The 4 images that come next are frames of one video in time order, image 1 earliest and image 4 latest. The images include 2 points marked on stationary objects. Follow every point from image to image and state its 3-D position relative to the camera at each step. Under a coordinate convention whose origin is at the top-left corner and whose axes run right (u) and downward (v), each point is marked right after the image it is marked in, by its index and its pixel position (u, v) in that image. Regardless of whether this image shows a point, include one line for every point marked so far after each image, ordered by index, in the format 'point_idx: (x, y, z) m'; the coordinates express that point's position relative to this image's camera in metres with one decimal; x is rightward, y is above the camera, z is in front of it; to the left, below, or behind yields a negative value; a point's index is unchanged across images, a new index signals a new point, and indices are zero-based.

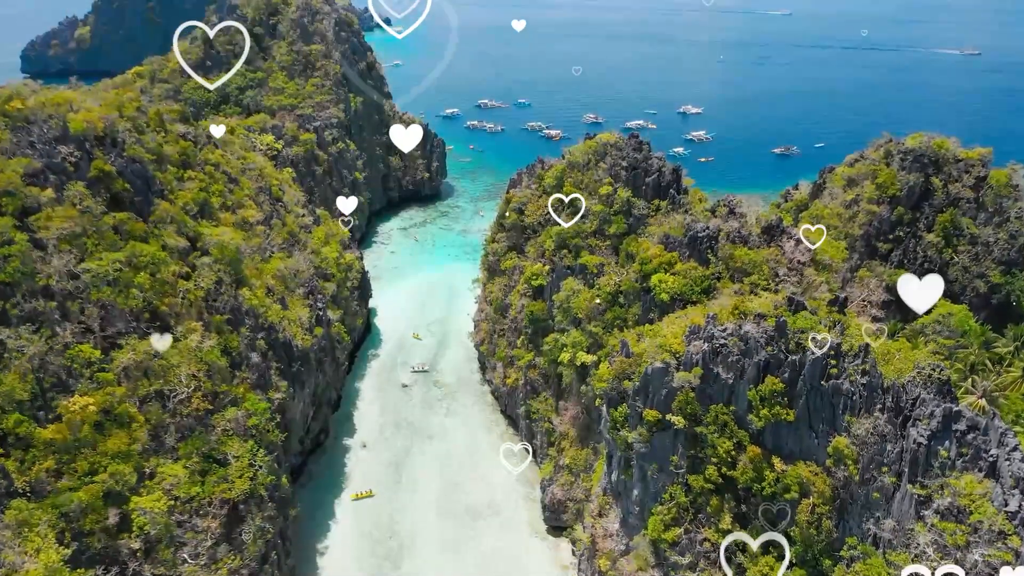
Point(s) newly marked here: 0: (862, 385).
0: (+10.7, -3.1, +19.4) m
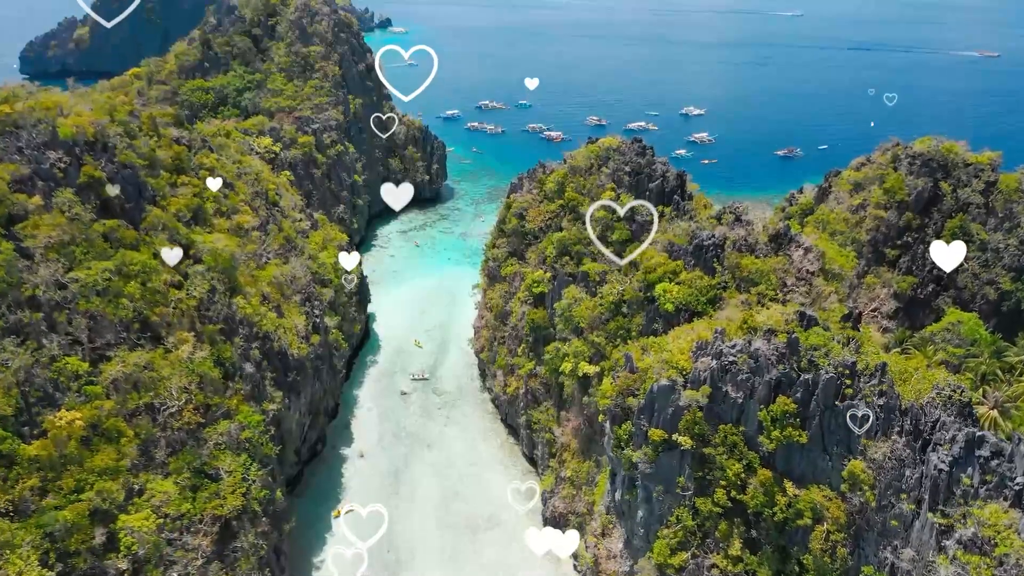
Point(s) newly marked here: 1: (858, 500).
0: (+10.7, -3.5, +18.7) m
1: (+9.9, -6.1, +18.4) m
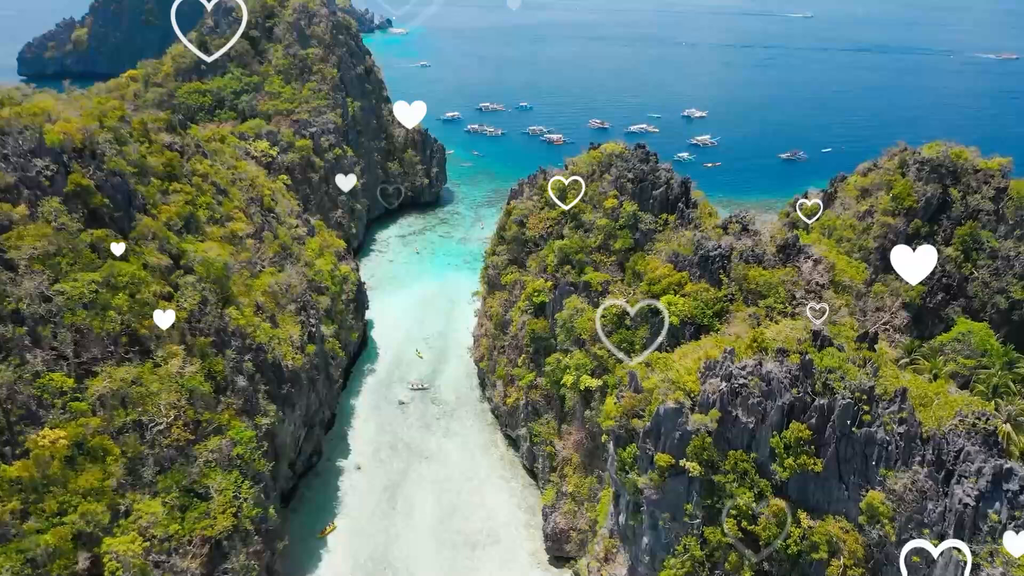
0: (+10.7, -4.0, +17.9) m
1: (+9.9, -6.6, +17.6) m
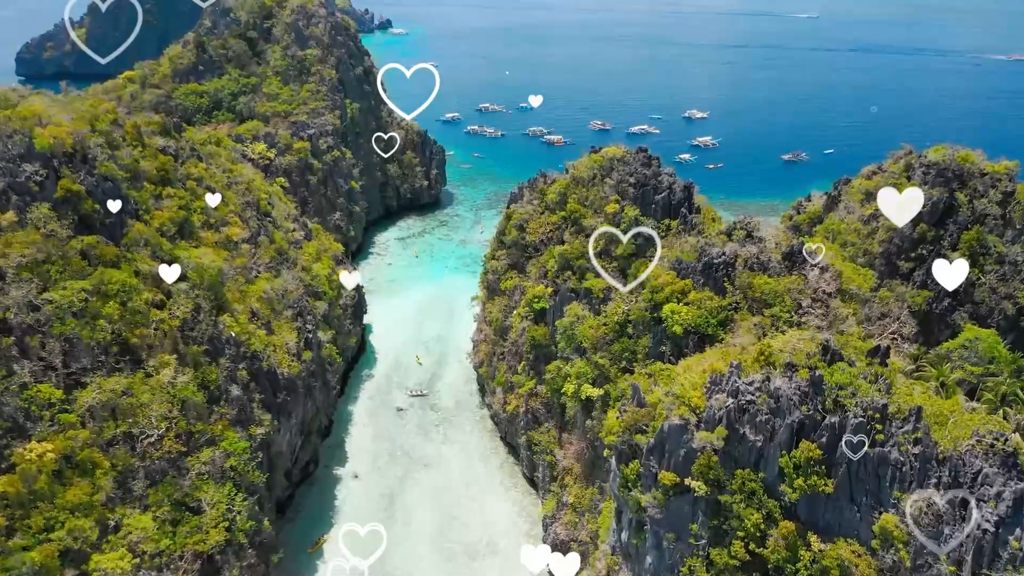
0: (+10.6, -4.3, +17.4) m
1: (+9.8, -6.9, +17.1) m
